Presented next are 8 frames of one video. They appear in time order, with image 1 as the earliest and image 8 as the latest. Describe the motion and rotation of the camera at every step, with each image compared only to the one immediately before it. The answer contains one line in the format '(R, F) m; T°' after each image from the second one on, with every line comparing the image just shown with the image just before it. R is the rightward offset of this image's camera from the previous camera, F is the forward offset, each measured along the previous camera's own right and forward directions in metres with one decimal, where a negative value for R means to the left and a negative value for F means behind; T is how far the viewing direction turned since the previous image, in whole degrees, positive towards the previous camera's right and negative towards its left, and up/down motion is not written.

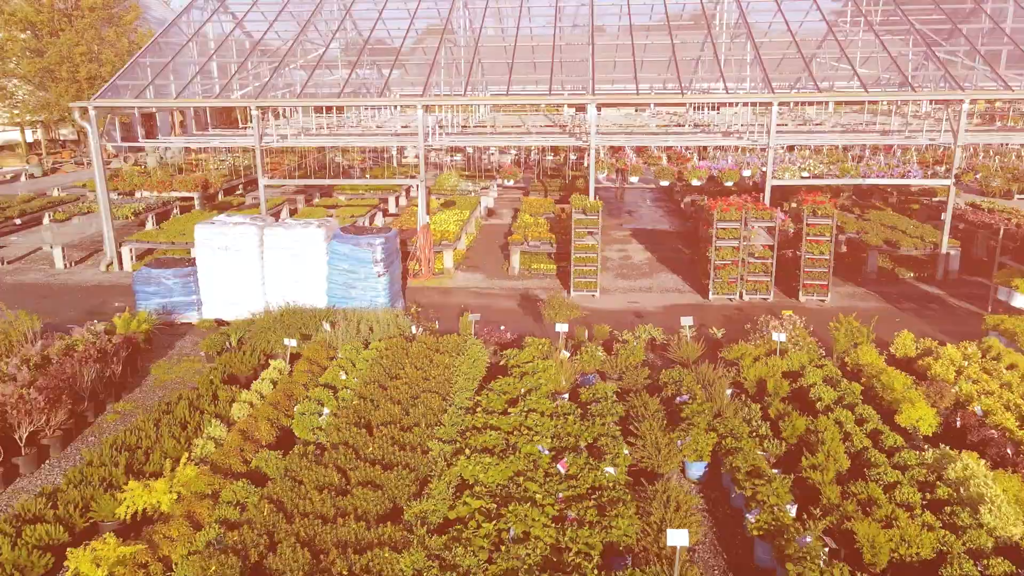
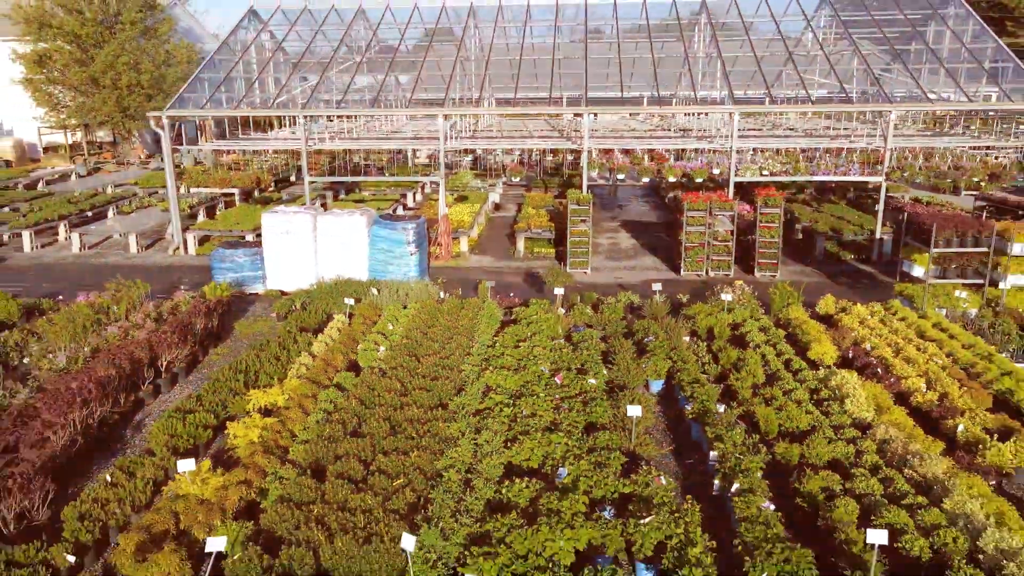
(-0.1, -1.9) m; 0°
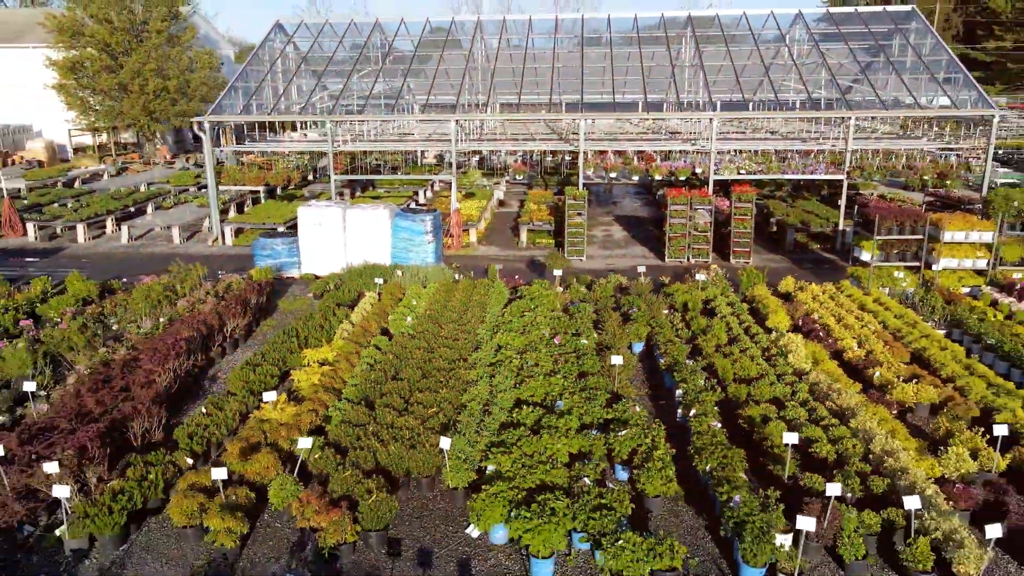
(-0.1, -1.5) m; 0°
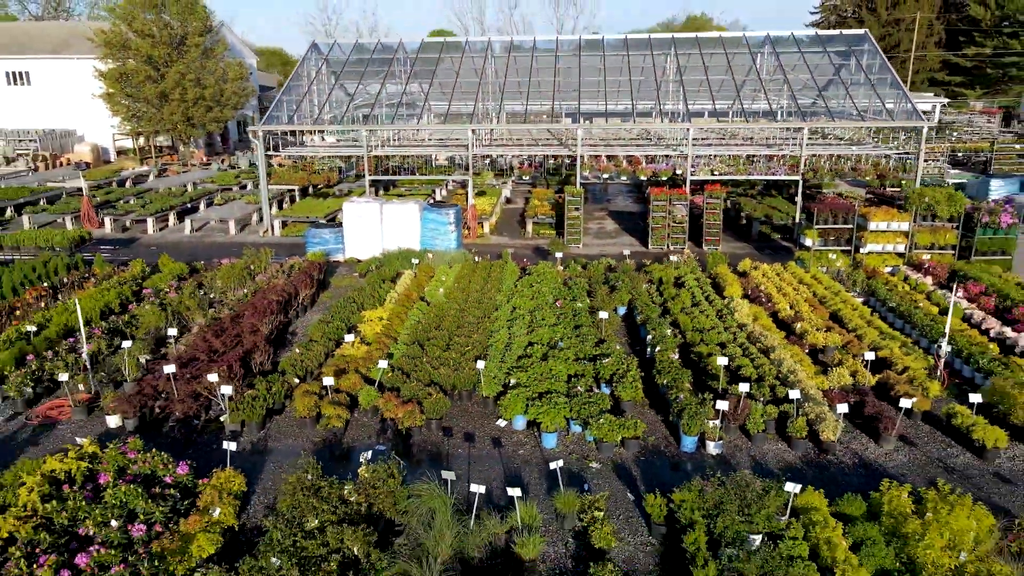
(-0.2, -2.4) m; 0°
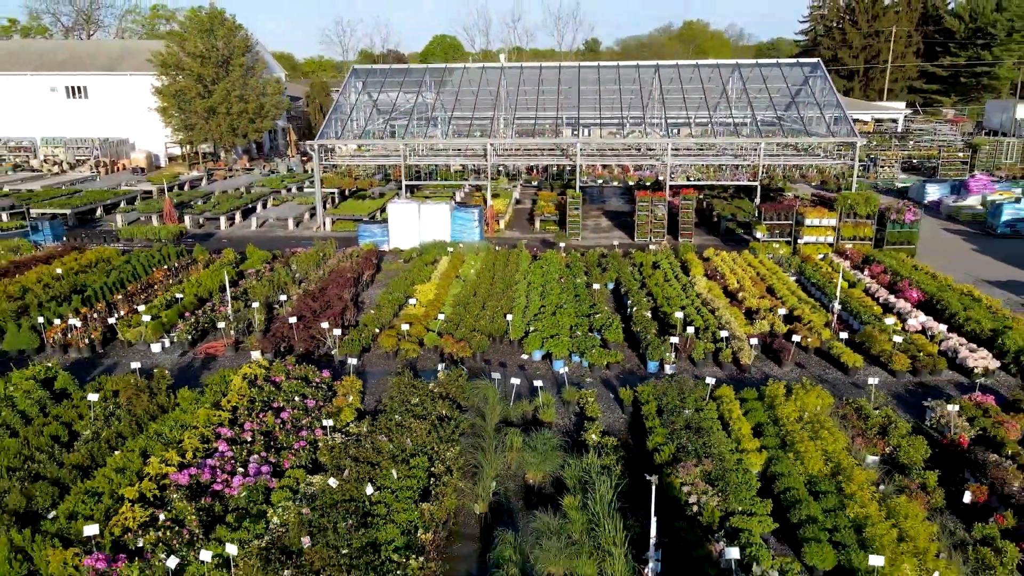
(-0.3, -3.4) m; 0°
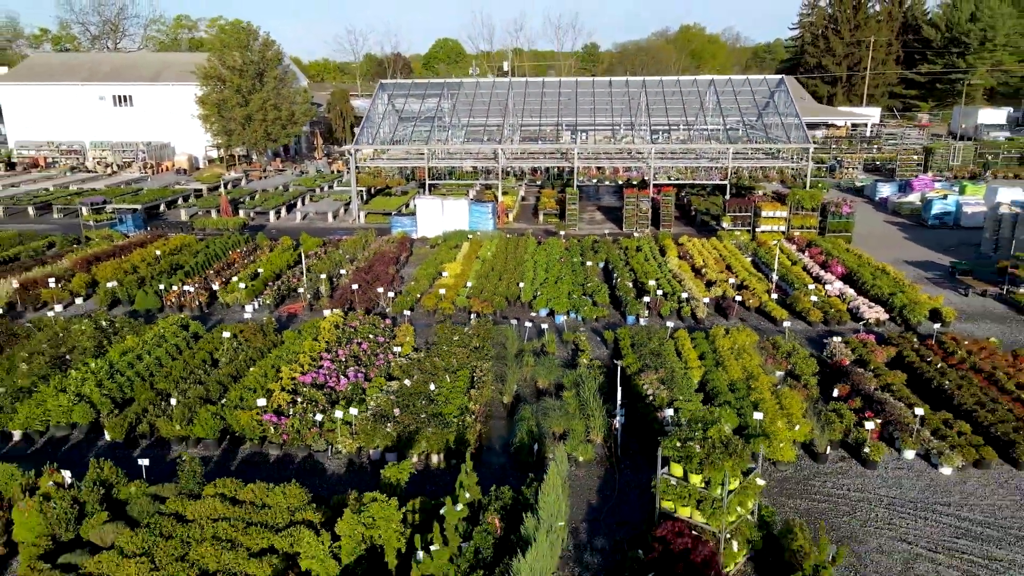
(-0.3, -3.3) m; 0°
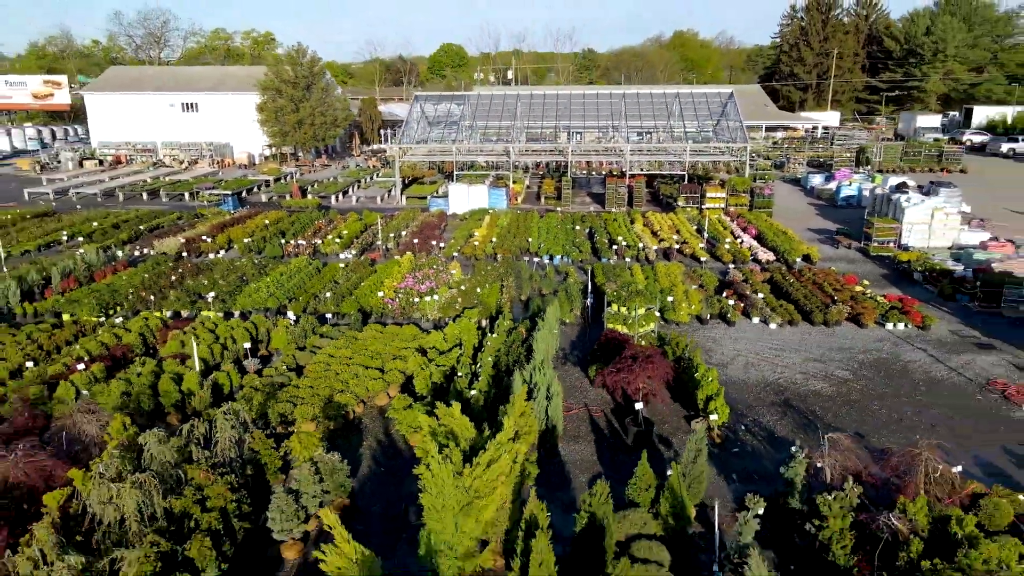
(-0.4, -6.5) m; 0°
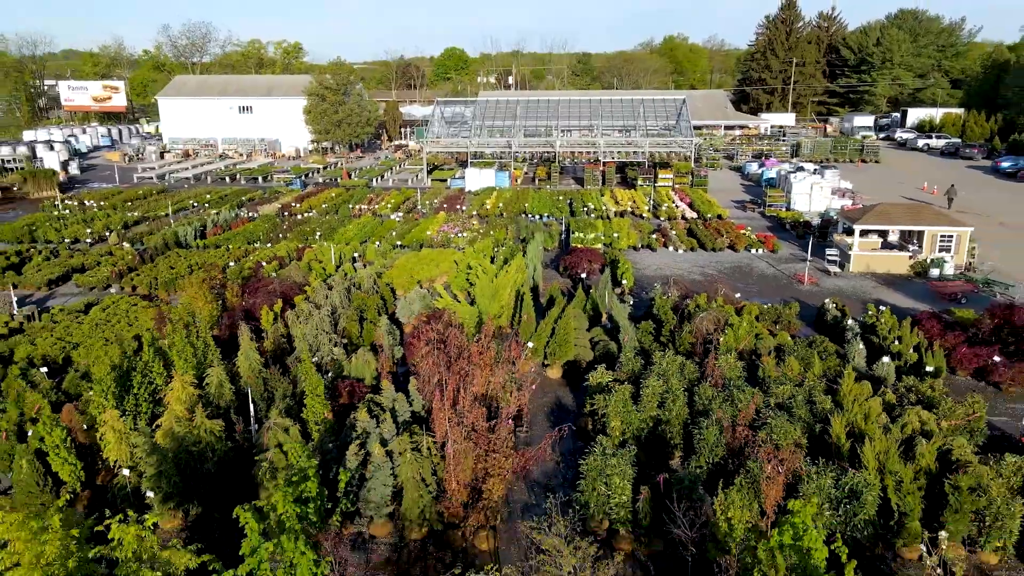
(-0.1, -8.4) m; 0°
